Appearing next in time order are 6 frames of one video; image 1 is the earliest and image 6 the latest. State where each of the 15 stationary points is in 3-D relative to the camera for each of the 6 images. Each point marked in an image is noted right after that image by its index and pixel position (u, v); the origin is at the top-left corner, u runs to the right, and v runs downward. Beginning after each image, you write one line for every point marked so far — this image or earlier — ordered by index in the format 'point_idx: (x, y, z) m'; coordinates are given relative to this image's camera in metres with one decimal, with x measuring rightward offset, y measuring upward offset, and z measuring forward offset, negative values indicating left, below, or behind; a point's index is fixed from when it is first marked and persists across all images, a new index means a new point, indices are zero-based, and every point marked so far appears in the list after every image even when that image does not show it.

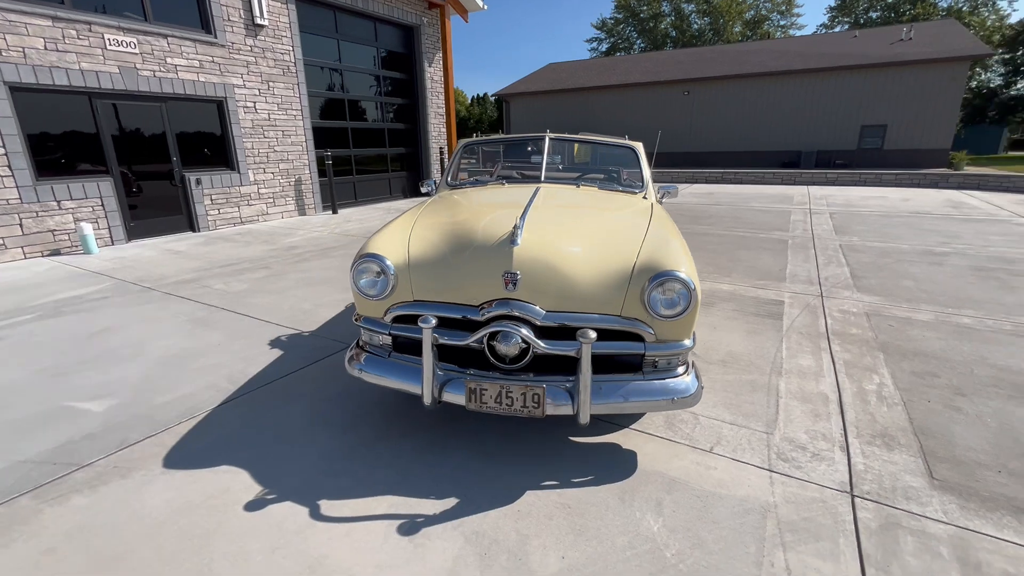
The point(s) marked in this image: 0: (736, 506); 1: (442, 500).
0: (+1.1, -1.0, +2.2) m
1: (-0.3, -1.0, +2.2) m
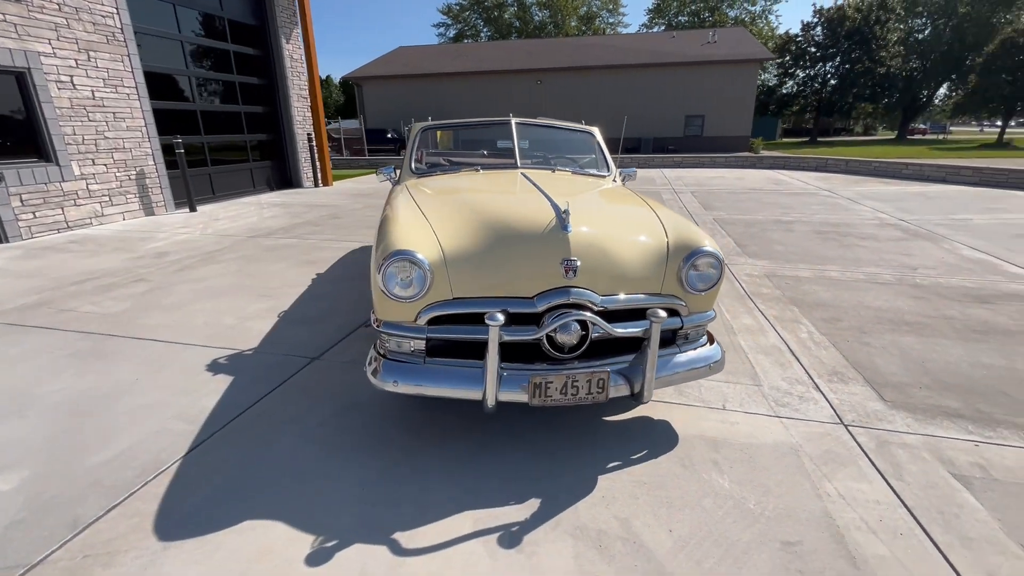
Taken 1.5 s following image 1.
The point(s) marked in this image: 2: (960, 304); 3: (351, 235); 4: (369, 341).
0: (+1.4, -0.9, +2.5) m
1: (+0.1, -1.0, +2.1) m
2: (+4.4, -0.2, +4.7) m
3: (-2.5, +0.8, +7.4) m
4: (-1.1, -0.4, +3.7) m
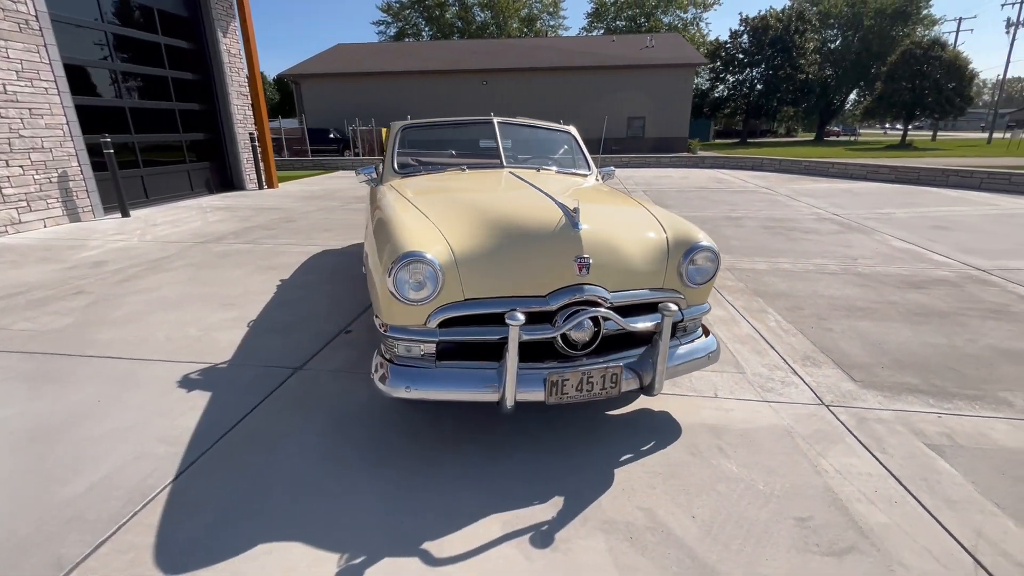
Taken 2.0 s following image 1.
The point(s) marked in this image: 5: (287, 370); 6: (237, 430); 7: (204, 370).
0: (+1.4, -0.8, +2.7) m
1: (+0.2, -1.0, +2.1) m
2: (+4.2, 0.0, +5.2) m
3: (-3.0, +0.7, +7.1) m
4: (-1.2, -0.5, +3.6) m
5: (-1.5, -0.6, +3.3) m
6: (-1.5, -0.8, +2.6) m
7: (-2.1, -0.6, +3.2) m
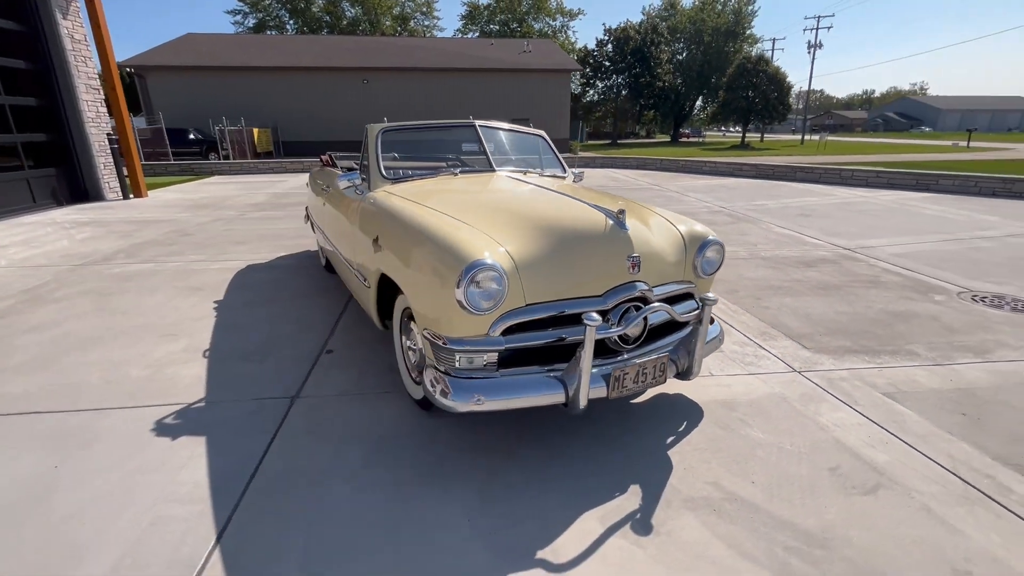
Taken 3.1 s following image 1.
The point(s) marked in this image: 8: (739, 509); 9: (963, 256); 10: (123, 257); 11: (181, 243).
0: (+1.6, -0.7, +3.0) m
1: (+0.5, -0.9, +2.2) m
2: (+3.7, +0.2, +6.1) m
3: (-3.8, +0.5, +6.3) m
4: (-1.1, -0.6, +3.3) m
5: (-1.4, -0.7, +2.9) m
6: (-1.2, -0.9, +2.3) m
7: (-1.9, -0.7, +2.8) m
8: (+1.0, -1.0, +2.1) m
9: (+6.2, +0.4, +6.6) m
10: (-4.9, +0.4, +6.1) m
11: (-4.7, +0.6, +6.8) m
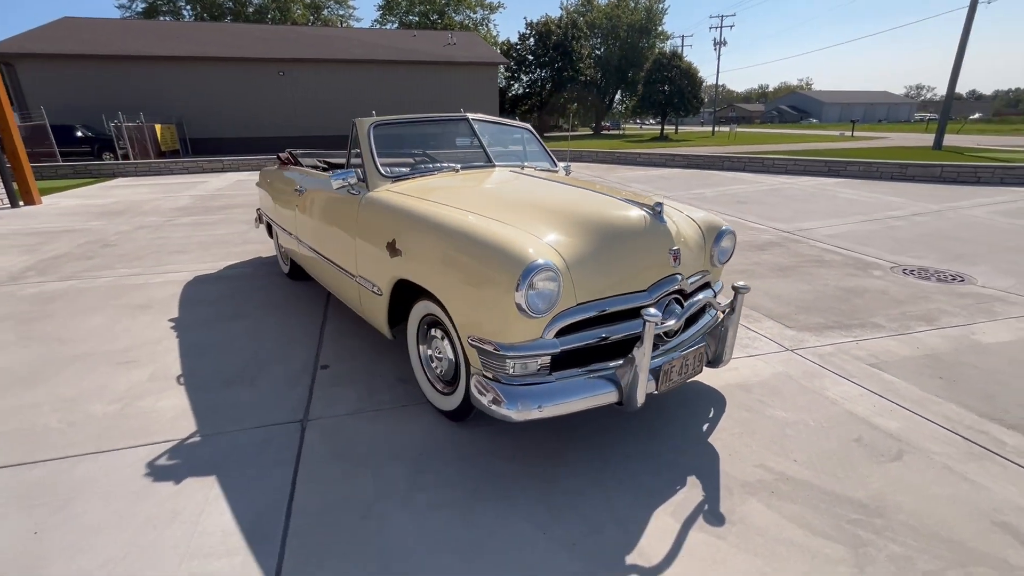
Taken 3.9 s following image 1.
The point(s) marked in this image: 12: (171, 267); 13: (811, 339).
0: (+1.8, -0.6, +3.2) m
1: (+0.8, -0.9, +2.2) m
2: (+3.3, +0.5, +6.5) m
3: (-4.1, +0.3, +5.6) m
4: (-1.0, -0.6, +3.1) m
5: (-1.2, -0.8, +2.7) m
6: (-0.9, -1.0, +2.1) m
7: (-1.7, -0.8, +2.4) m
8: (+1.3, -0.9, +2.2) m
9: (+5.7, +0.8, +7.4) m
10: (-5.2, +0.1, +5.2) m
11: (-5.1, +0.4, +6.0) m
12: (-4.0, +0.2, +5.5) m
13: (+2.4, -0.4, +3.8) m
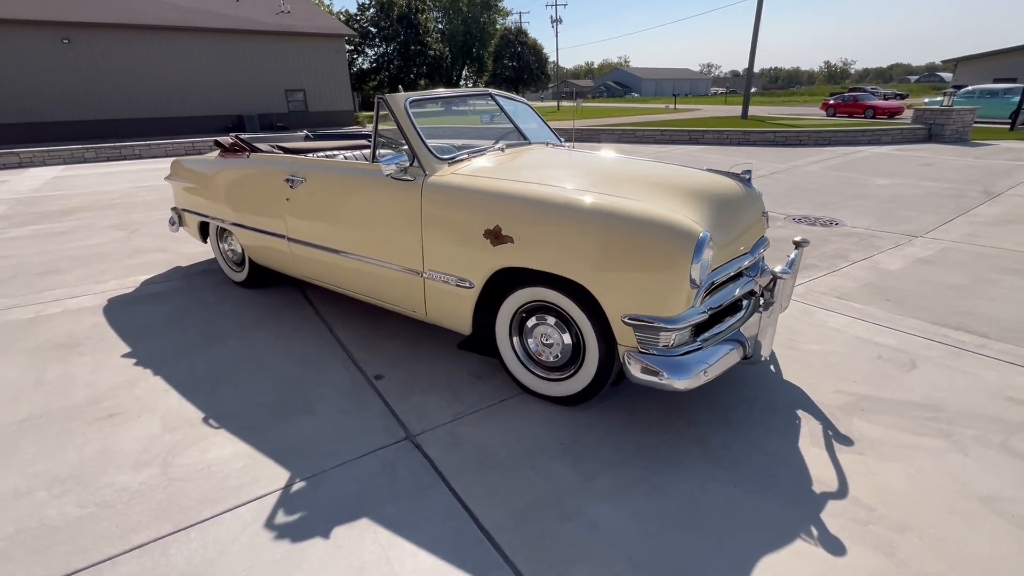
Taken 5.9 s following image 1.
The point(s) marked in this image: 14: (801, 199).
0: (+2.1, -0.2, +3.7) m
1: (+1.5, -0.7, +2.5) m
2: (+2.5, +1.1, +7.3) m
3: (-4.3, 0.0, +4.3) m
4: (-0.5, -0.6, +2.8) m
5: (-0.5, -0.8, +2.4) m
6: (-0.1, -0.9, +1.9) m
7: (-0.9, -0.9, +2.0) m
8: (+2.0, -0.6, +2.6) m
9: (+4.6, +1.8, +8.7) m
10: (-5.2, -0.3, +3.7) m
11: (-5.4, 0.0, +4.4) m
12: (-4.1, 0.0, +4.3) m
13: (+2.5, 0.0, +4.5) m
14: (+4.9, +1.5, +8.2) m
